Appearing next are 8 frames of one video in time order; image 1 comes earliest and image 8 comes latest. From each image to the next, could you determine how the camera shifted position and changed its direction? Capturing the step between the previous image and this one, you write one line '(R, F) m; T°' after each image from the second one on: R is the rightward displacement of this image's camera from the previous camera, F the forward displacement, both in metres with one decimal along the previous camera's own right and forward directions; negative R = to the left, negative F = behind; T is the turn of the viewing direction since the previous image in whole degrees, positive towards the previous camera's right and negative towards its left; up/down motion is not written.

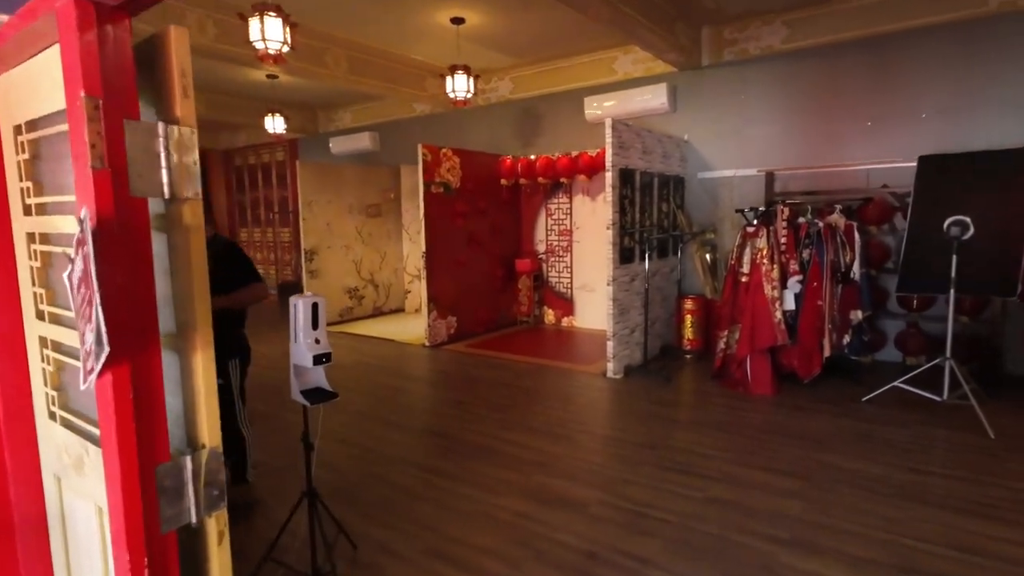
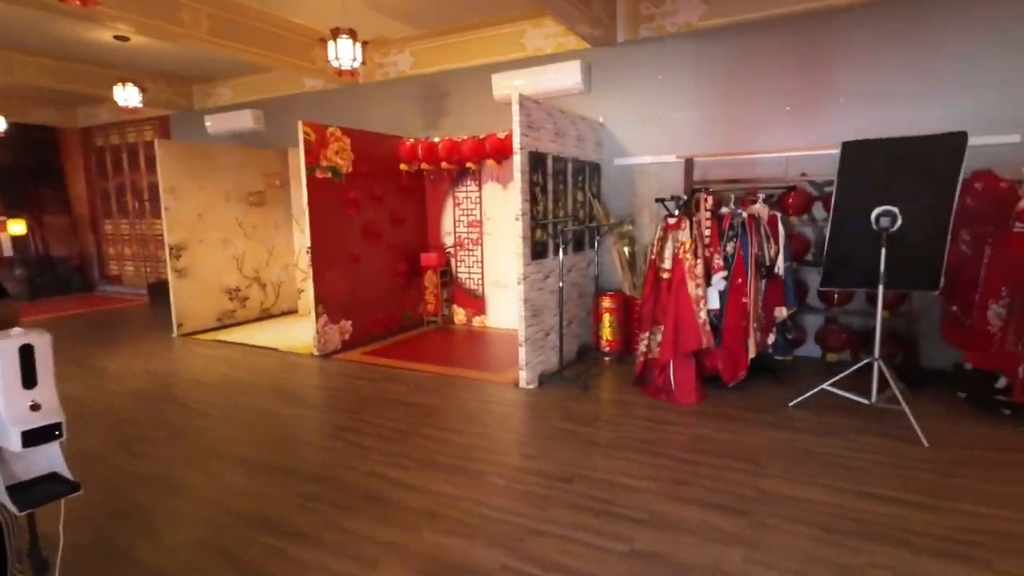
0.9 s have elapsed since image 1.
(+0.2, +0.6) m; +8°
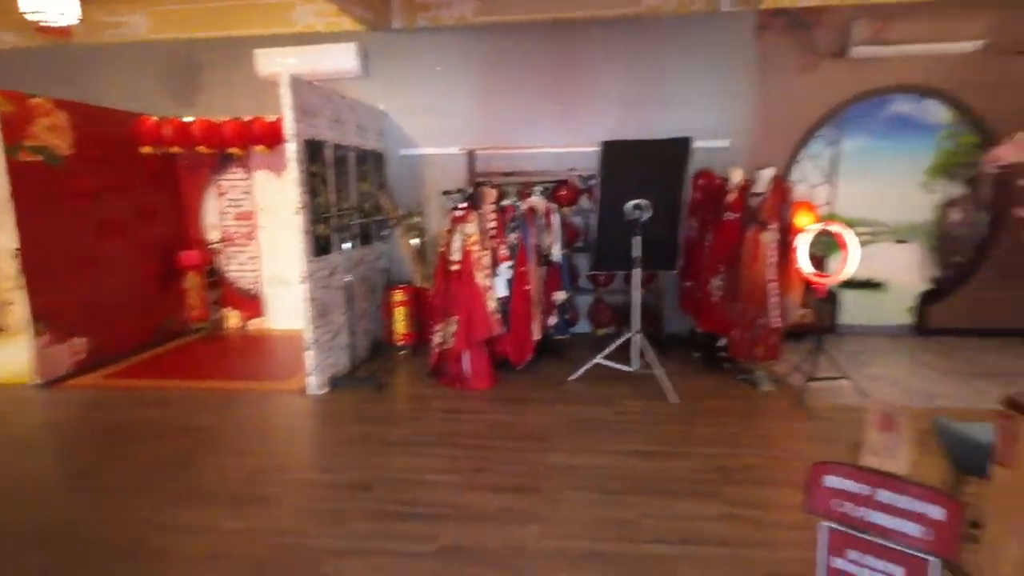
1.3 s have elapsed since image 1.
(0.0, +0.1) m; +21°
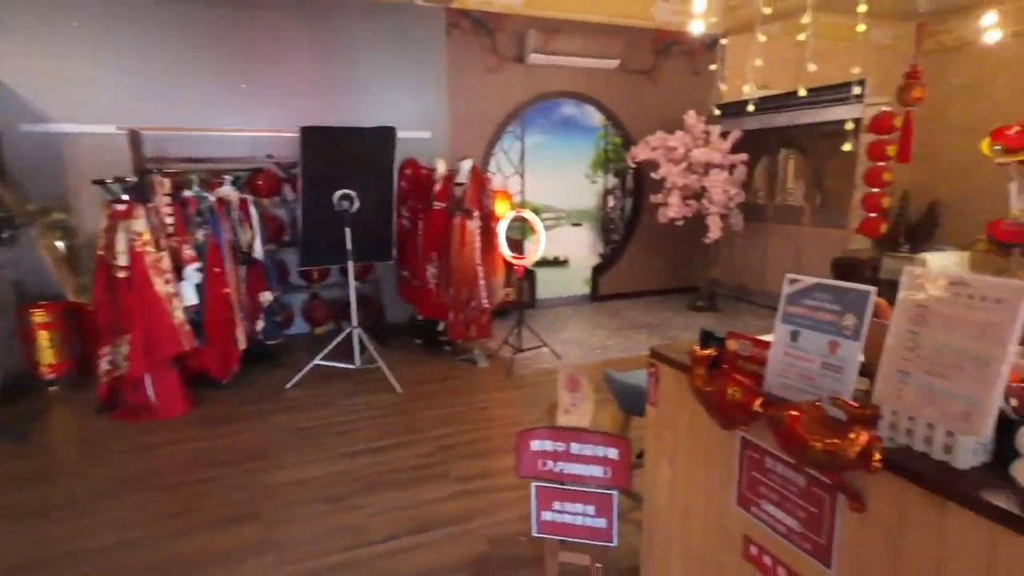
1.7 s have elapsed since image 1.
(+0.1, +0.1) m; +28°
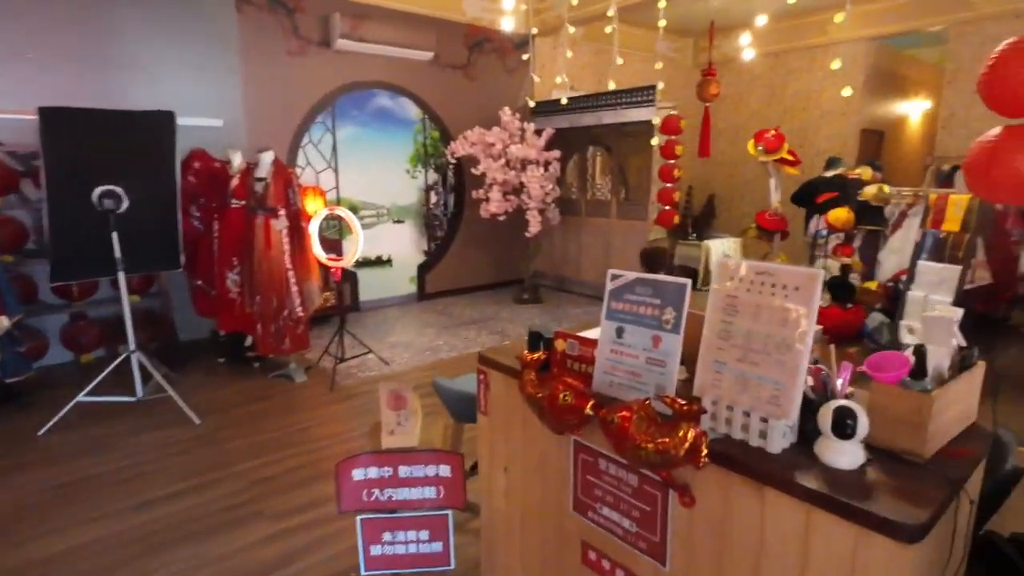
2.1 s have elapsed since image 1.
(0.0, +0.2) m; +17°
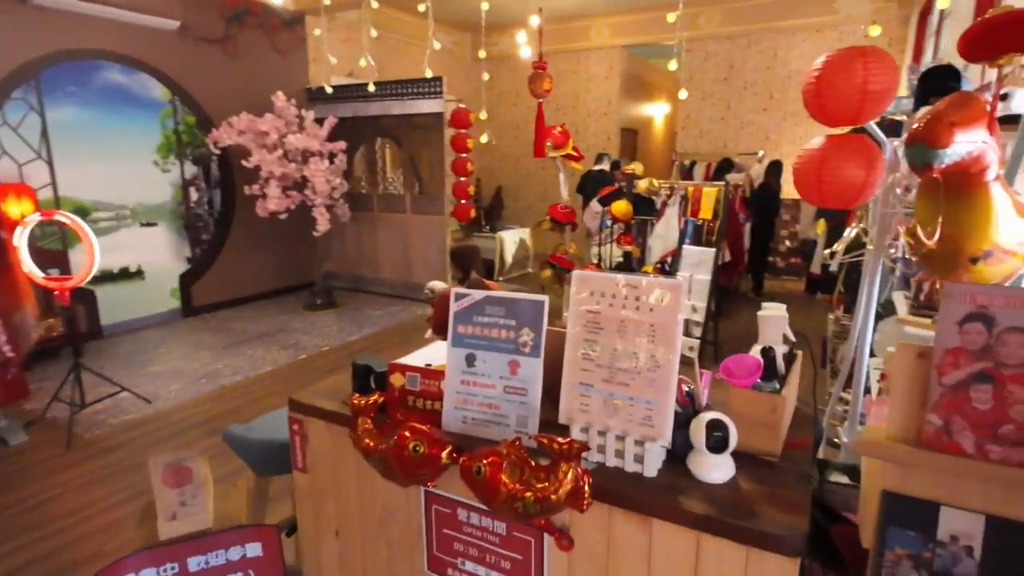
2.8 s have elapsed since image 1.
(-0.1, +0.2) m; +21°
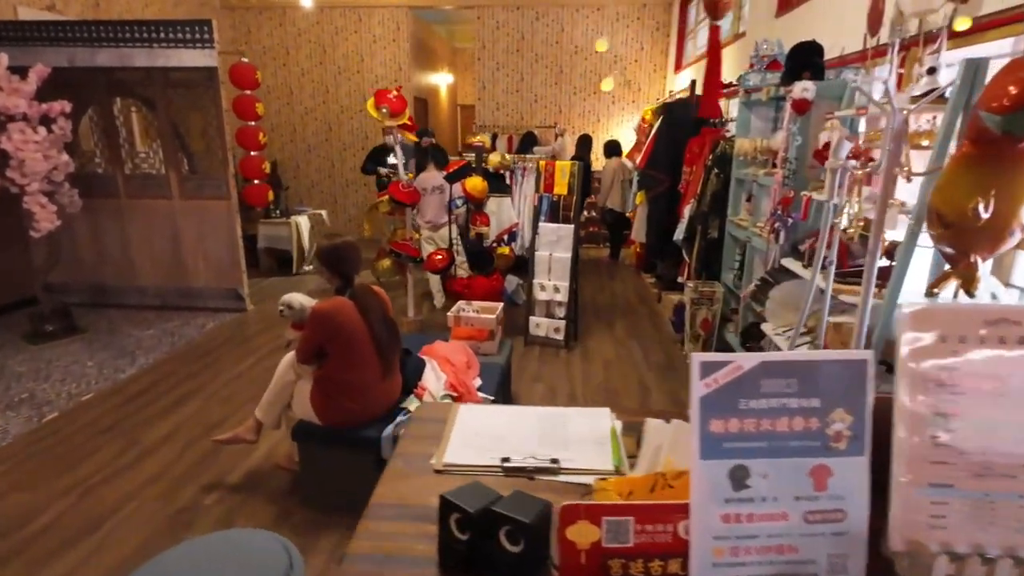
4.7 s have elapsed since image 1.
(-0.5, +0.6) m; +24°
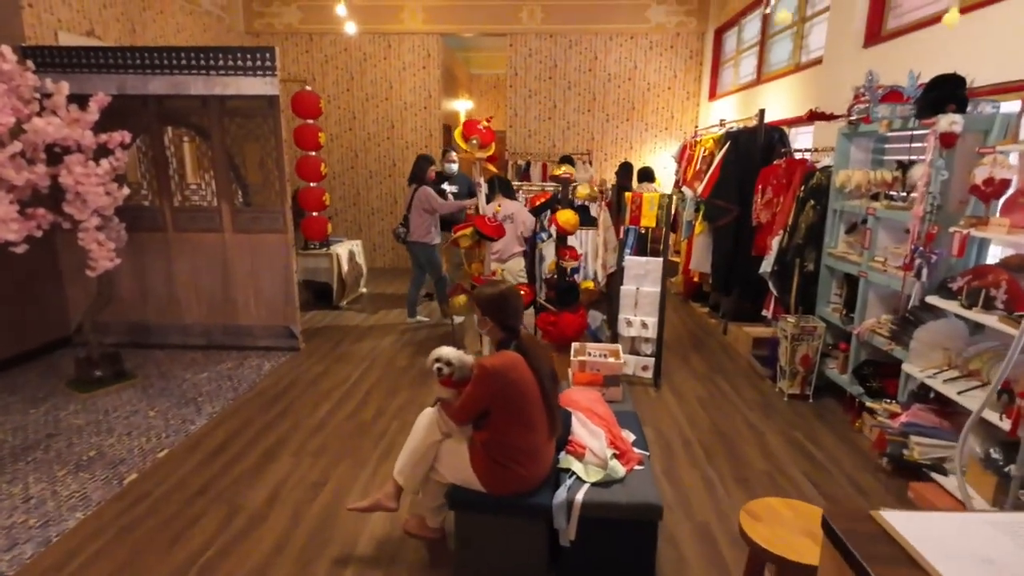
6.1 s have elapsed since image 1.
(-0.7, +0.2) m; +2°
